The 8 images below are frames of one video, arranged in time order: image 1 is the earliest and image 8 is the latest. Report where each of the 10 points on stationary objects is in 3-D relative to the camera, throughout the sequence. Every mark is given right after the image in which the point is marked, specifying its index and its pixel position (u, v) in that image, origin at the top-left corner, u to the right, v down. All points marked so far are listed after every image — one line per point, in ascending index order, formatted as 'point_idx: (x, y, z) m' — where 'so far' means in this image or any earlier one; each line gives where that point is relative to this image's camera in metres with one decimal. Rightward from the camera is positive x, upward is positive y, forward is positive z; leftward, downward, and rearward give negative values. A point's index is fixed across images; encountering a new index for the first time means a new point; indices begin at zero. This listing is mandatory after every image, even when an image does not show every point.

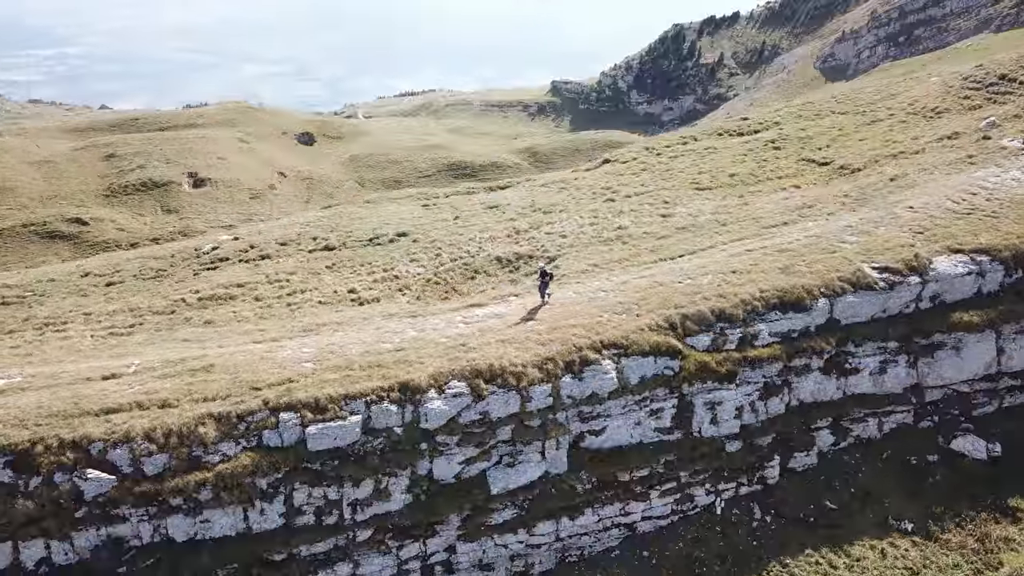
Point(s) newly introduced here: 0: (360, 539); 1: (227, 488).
0: (-3.6, -6.0, +19.5) m
1: (-6.5, -4.6, +18.8) m
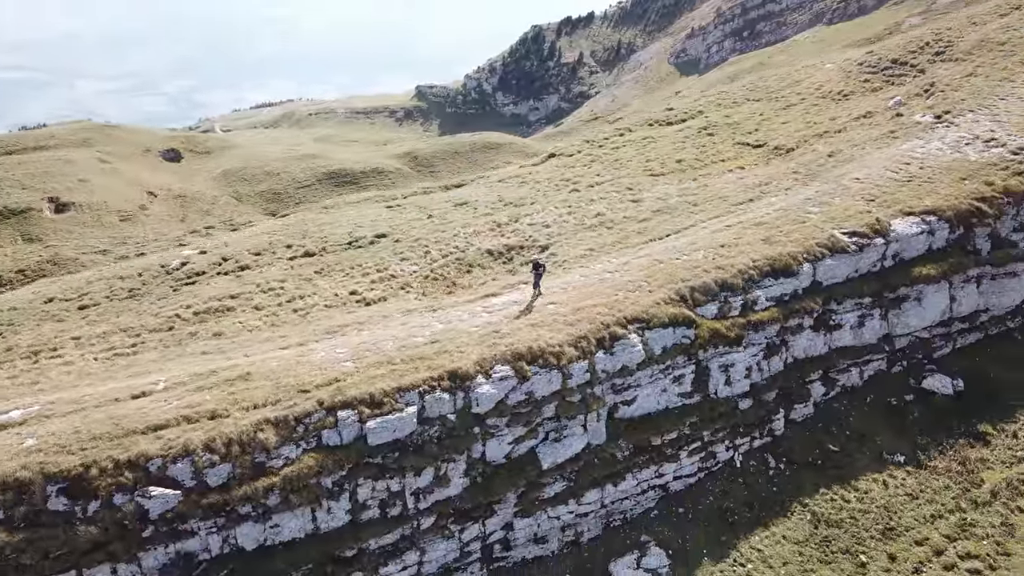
0: (-2.1, -5.8, +20.1) m
1: (-5.0, -4.6, +18.9) m
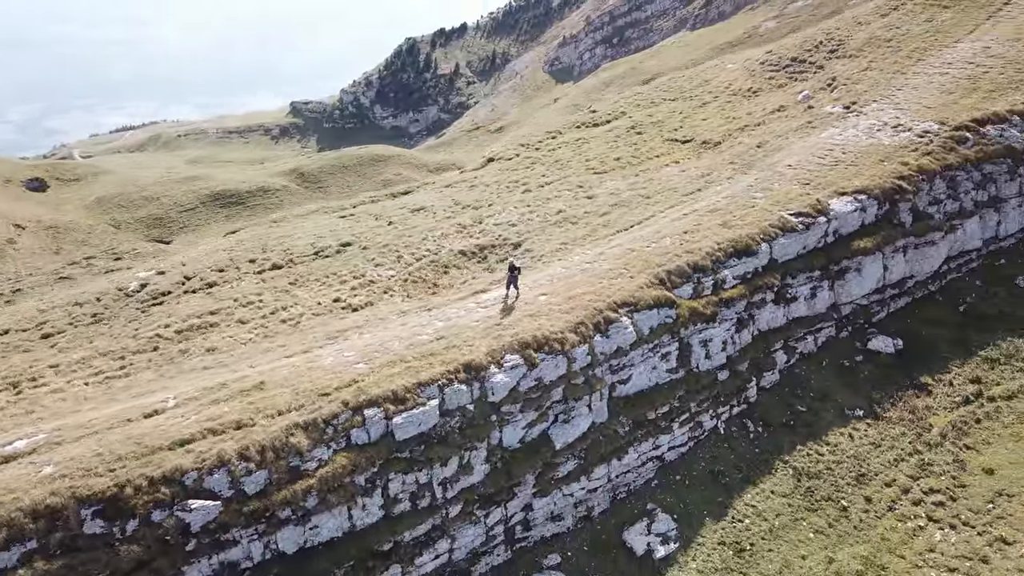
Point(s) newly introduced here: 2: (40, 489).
0: (-1.5, -5.8, +20.8) m
1: (-4.2, -4.7, +19.2) m
2: (-10.3, -4.4, +17.9) m
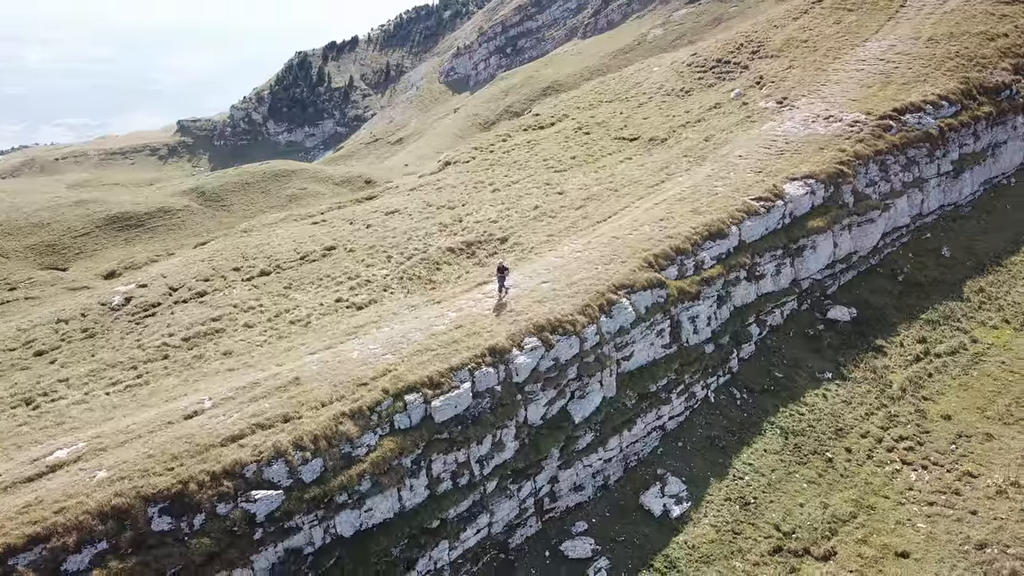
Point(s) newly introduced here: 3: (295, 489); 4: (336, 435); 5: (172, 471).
0: (-0.6, -5.4, +22.0) m
1: (-3.1, -4.5, +20.1) m
2: (-9.1, -4.5, +18.1) m
3: (-5.1, -4.7, +19.1) m
4: (-4.3, -3.6, +19.9) m
5: (-7.8, -4.2, +18.7) m
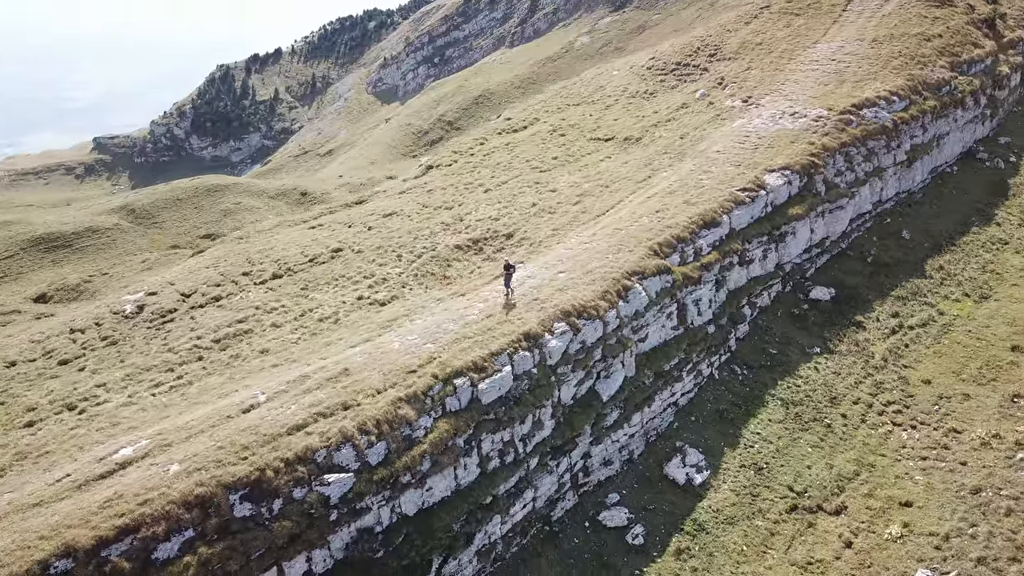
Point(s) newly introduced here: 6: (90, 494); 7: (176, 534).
0: (+0.6, -5.1, +23.3) m
1: (-1.8, -4.3, +21.2) m
2: (-7.5, -4.5, +18.7) m
3: (-3.6, -4.5, +20.0) m
4: (-3.0, -3.4, +21.0) m
5: (-6.3, -4.1, +19.4) m
6: (-9.6, -4.7, +18.7) m
7: (-7.3, -5.4, +17.9) m
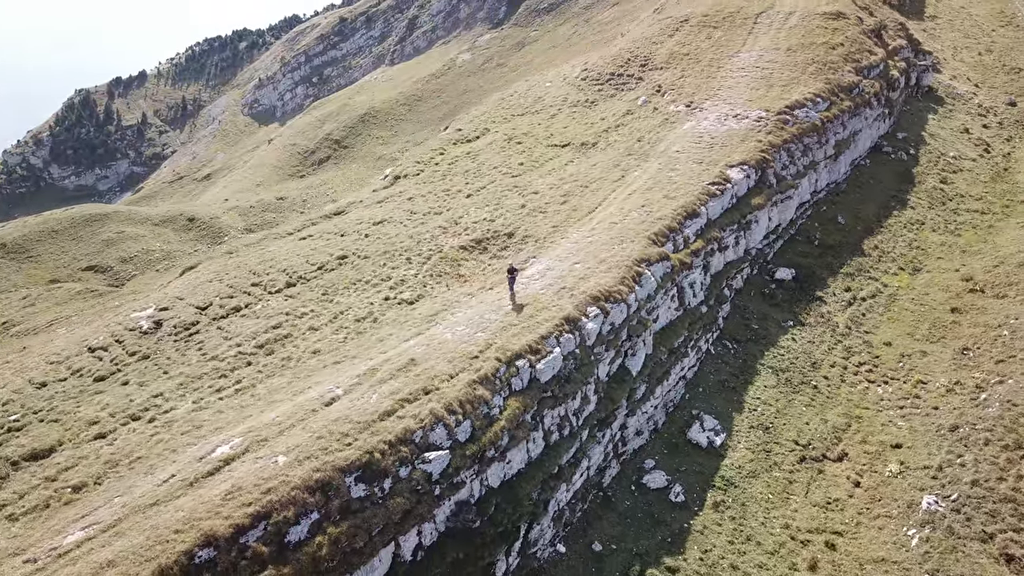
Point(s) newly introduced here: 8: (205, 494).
0: (+2.3, -4.7, +25.4) m
1: (+0.1, -3.9, +23.0) m
2: (-5.1, -4.4, +19.6) m
3: (-1.5, -4.2, +21.5) m
4: (-1.0, -3.1, +22.6) m
5: (-4.1, -3.9, +20.5) m
6: (-7.2, -4.8, +19.3) m
7: (-4.8, -5.3, +18.8) m
8: (-7.2, -4.8, +19.2) m
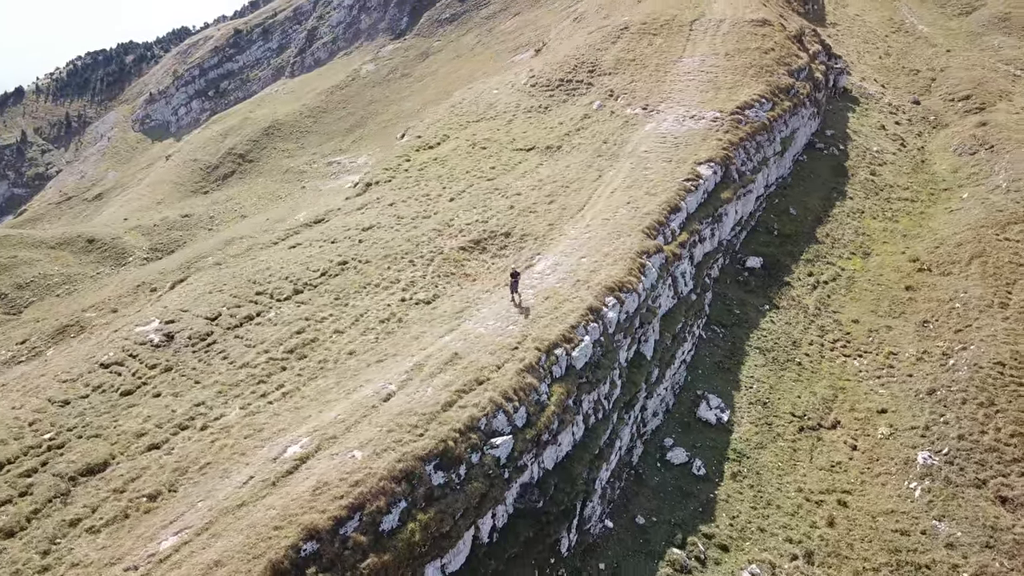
0: (+3.4, -4.3, +26.8) m
1: (+1.5, -3.7, +24.2) m
2: (-3.3, -4.3, +20.2) m
3: (+0.1, -4.0, +22.5) m
4: (+0.4, -2.9, +23.6) m
5: (-2.3, -3.8, +21.2) m
6: (-5.3, -4.8, +19.7) m
7: (-2.8, -5.2, +19.5) m
8: (-5.3, -4.9, +19.6) m
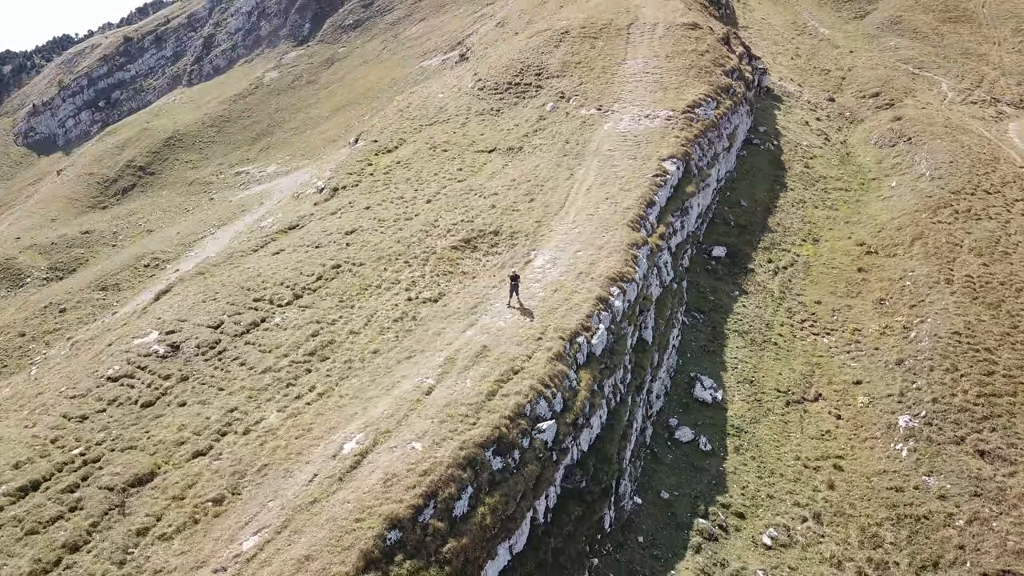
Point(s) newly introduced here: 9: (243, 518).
0: (+4.1, -4.0, +28.2) m
1: (+2.5, -3.3, +25.3) m
2: (-1.8, -4.2, +20.8) m
3: (+1.3, -3.7, +23.5) m
4: (+1.4, -2.6, +24.7) m
5: (-1.0, -3.7, +22.0) m
6: (-3.7, -4.7, +20.1) m
7: (-1.2, -5.0, +20.2) m
8: (-3.7, -4.8, +20.0) m
9: (-6.4, -5.5, +19.4) m
